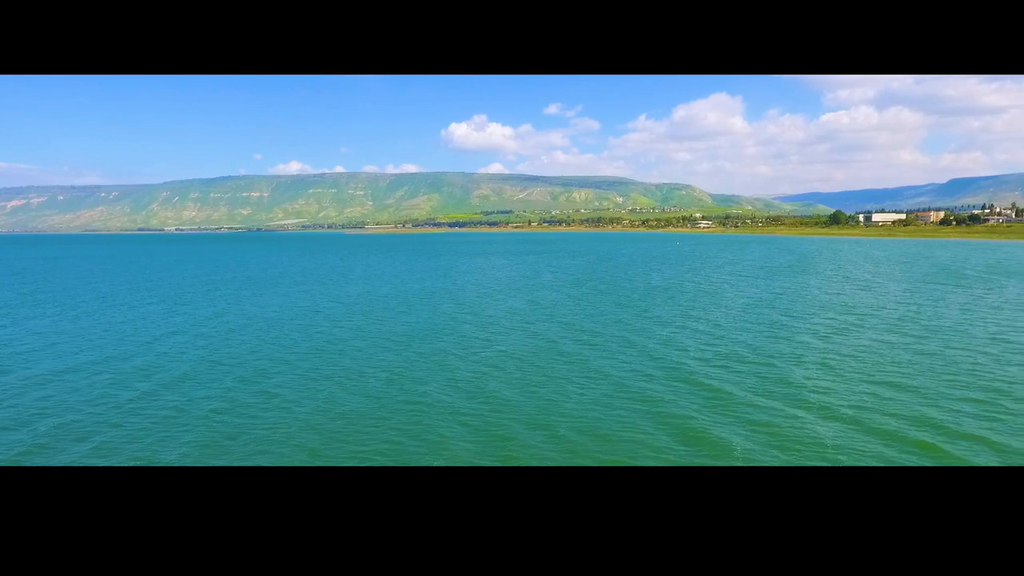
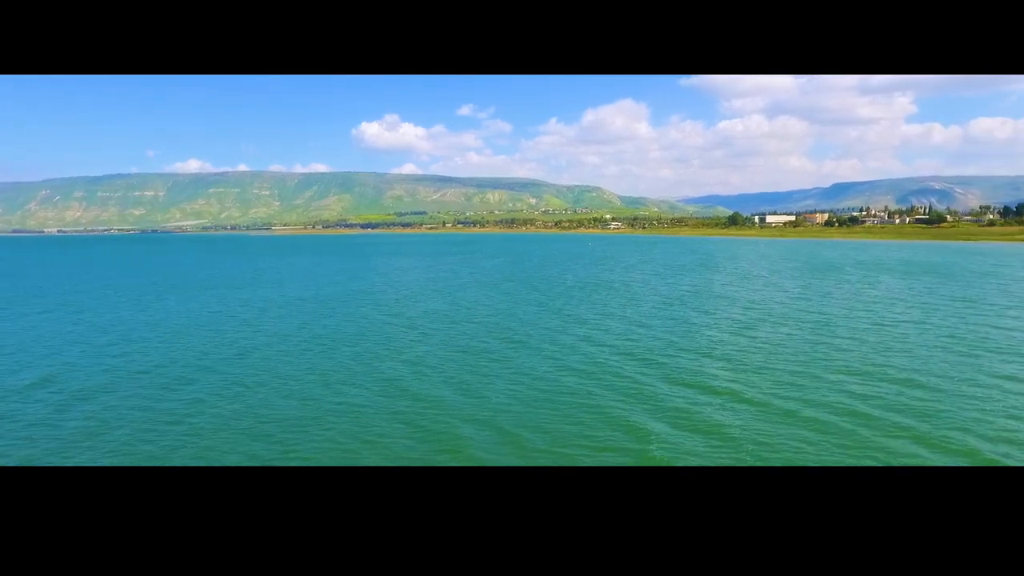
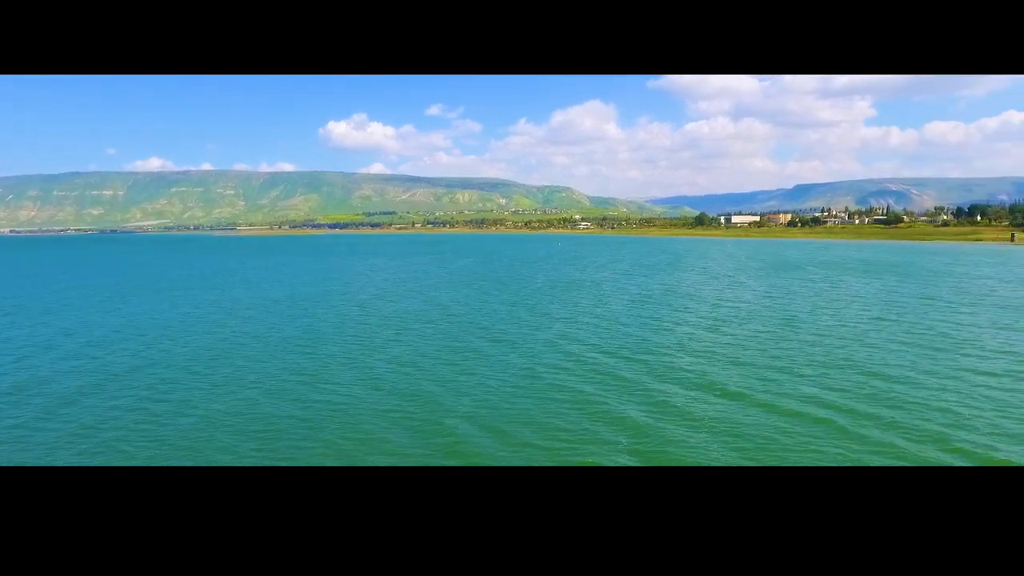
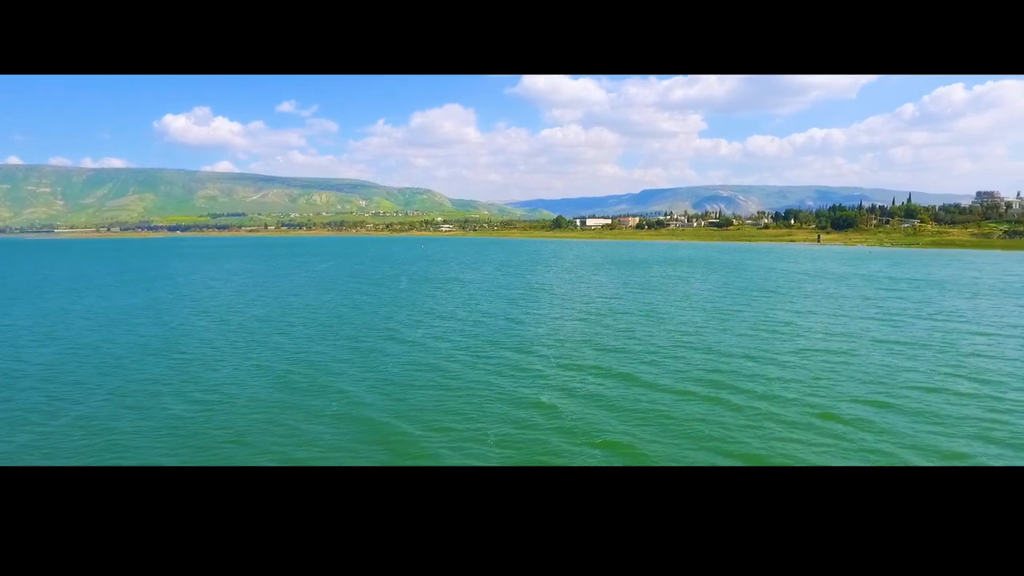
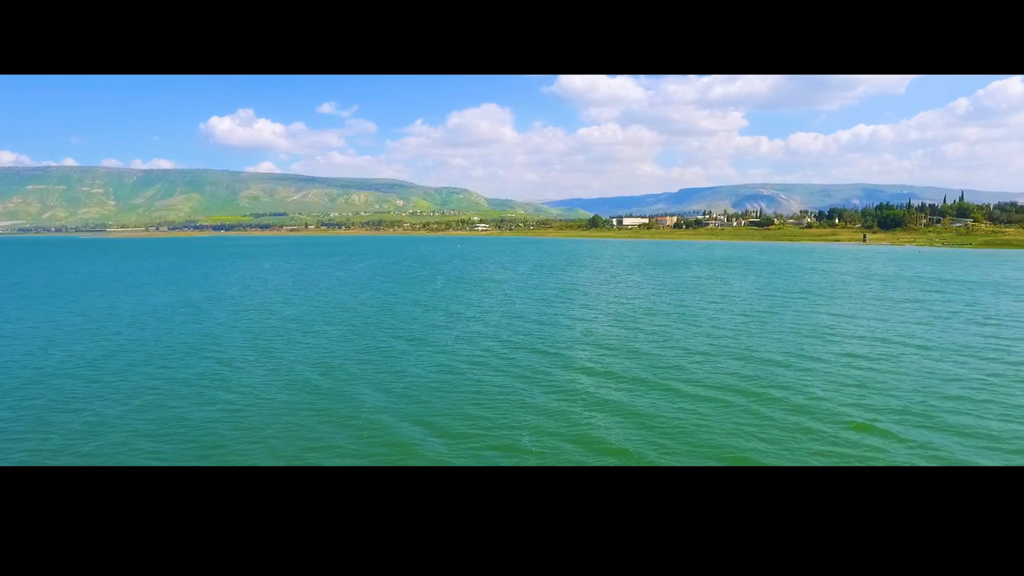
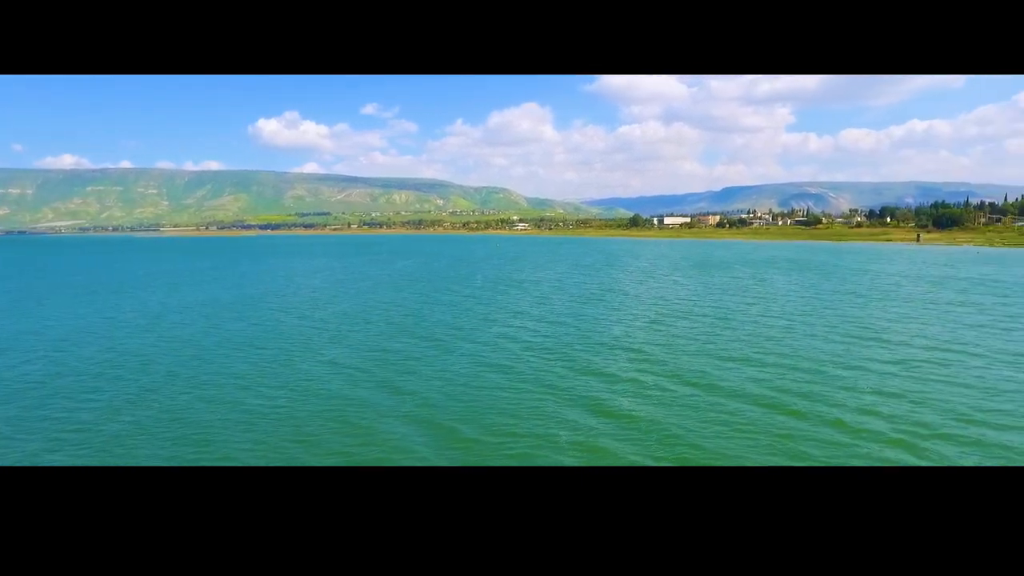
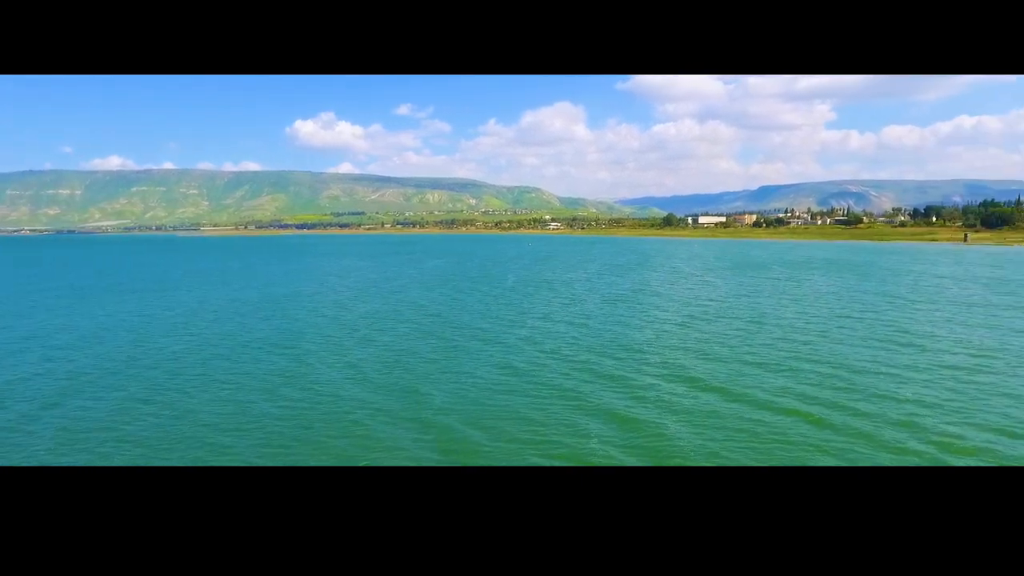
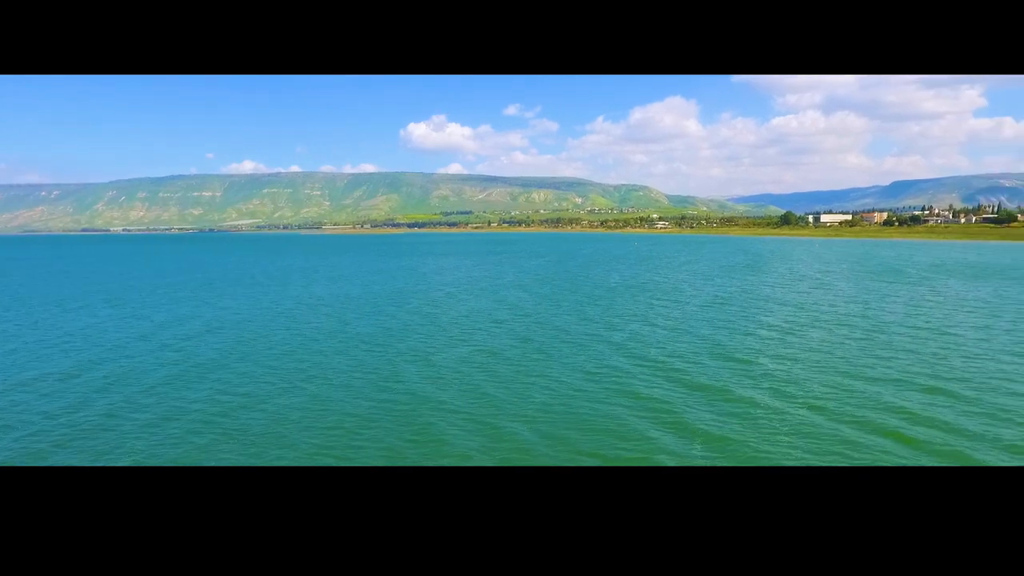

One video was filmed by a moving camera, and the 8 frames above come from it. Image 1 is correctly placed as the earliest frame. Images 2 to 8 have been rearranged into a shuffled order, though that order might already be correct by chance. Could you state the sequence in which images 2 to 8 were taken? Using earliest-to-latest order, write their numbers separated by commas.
8, 2, 3, 7, 6, 5, 4
